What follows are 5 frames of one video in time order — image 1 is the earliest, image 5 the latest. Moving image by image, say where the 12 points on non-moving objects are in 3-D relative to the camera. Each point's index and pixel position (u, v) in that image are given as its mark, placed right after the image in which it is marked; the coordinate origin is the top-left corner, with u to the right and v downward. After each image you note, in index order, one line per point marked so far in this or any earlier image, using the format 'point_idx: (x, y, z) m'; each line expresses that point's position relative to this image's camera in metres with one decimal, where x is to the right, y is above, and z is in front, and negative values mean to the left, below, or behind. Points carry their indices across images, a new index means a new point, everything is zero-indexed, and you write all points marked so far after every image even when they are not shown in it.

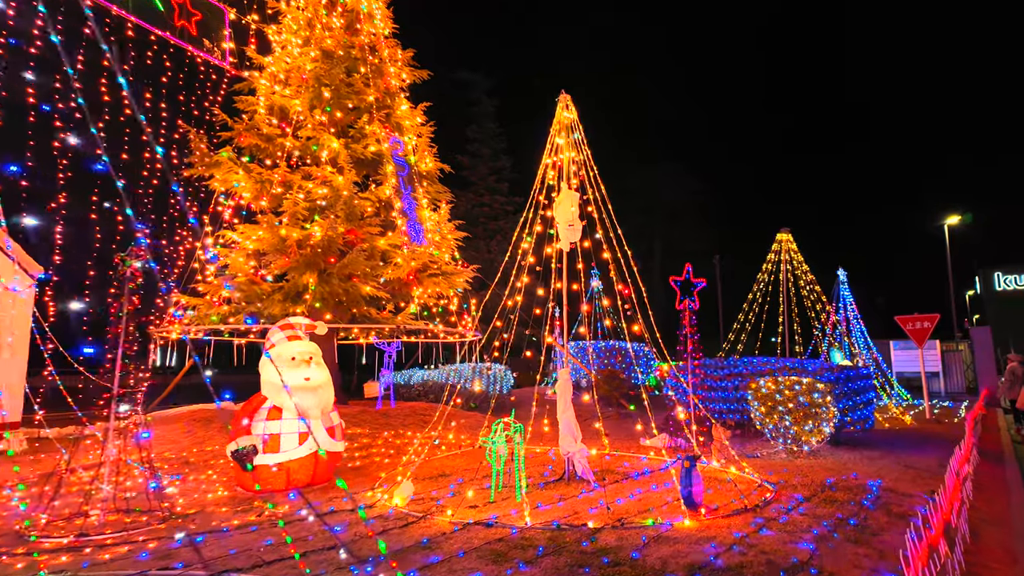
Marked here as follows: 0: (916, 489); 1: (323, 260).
0: (+4.5, -2.3, +6.7) m
1: (-3.4, +0.5, +10.7) m
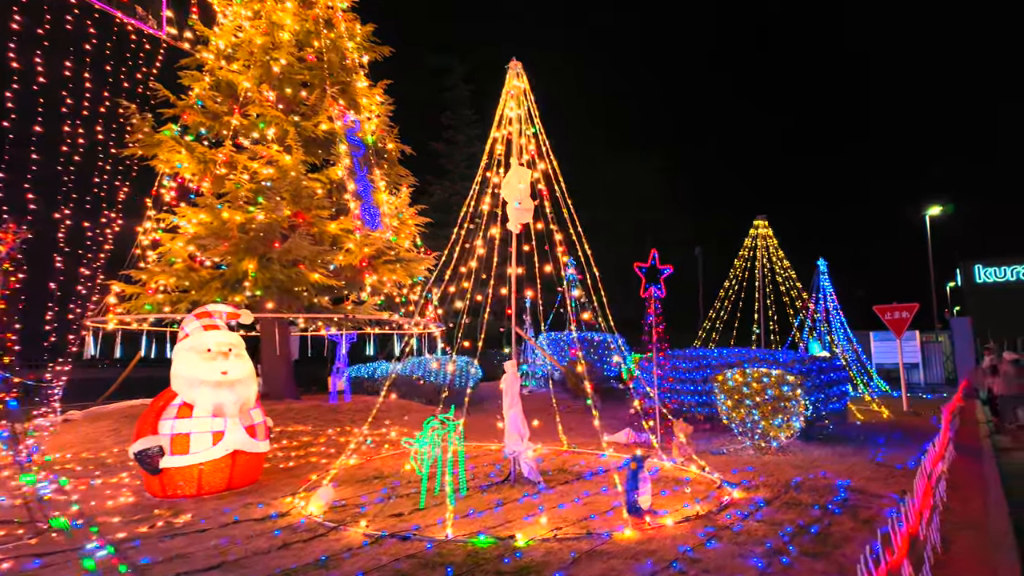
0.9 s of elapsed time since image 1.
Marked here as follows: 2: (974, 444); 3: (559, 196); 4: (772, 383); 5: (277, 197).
0: (+3.9, -2.1, +6.2) m
1: (-4.2, +0.7, +10.0) m
2: (+7.8, -2.6, +10.1) m
3: (+0.6, +1.1, +7.2) m
4: (+3.6, -1.3, +8.4) m
5: (-4.1, +1.6, +10.5) m
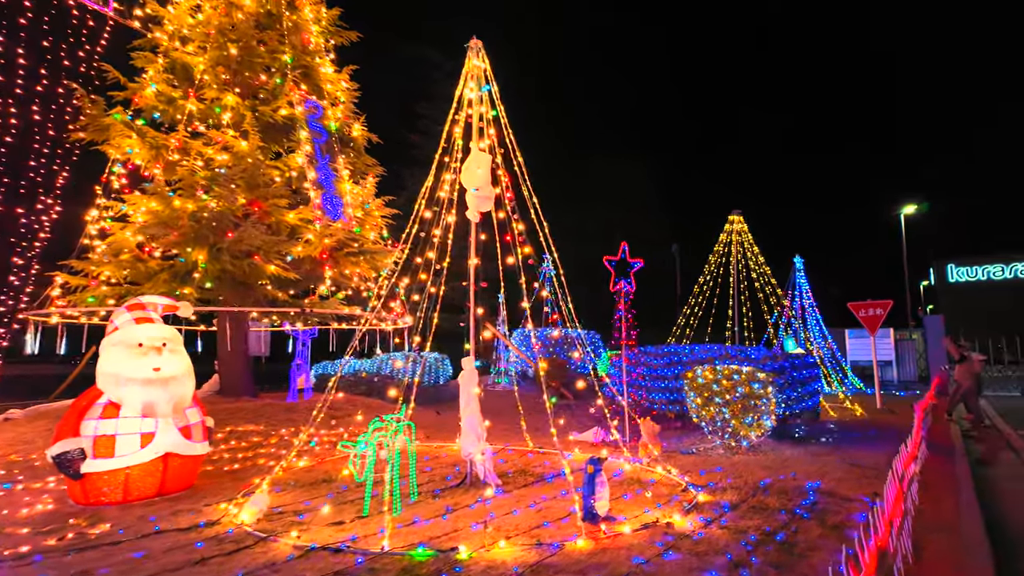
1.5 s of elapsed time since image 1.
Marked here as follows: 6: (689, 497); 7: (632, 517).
0: (+3.4, -2.0, +6.0) m
1: (-4.7, +0.8, +9.5) m
2: (+7.2, -2.6, +10.0) m
3: (+0.1, +1.2, +6.9) m
4: (+3.1, -1.3, +8.1) m
5: (-4.7, +1.7, +10.0) m
6: (+1.7, -2.0, +5.6) m
7: (+1.0, -1.8, +4.8) m
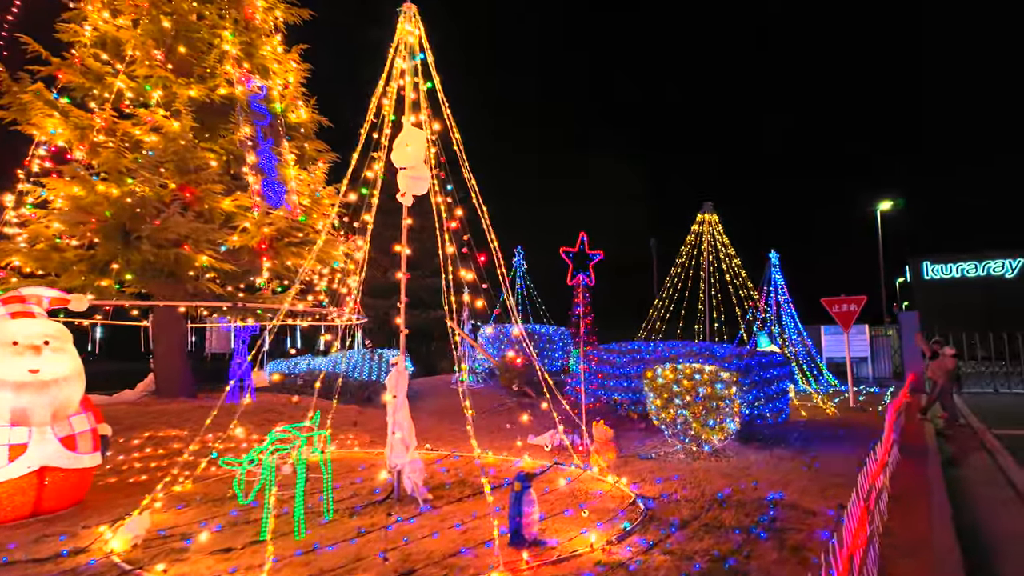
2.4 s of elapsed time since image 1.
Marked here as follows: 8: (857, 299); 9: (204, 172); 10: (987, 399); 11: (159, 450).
0: (+2.8, -2.0, +5.4) m
1: (-5.4, +1.0, +8.7) m
2: (+6.5, -2.5, +9.5) m
3: (-0.5, +1.3, +6.2) m
4: (+2.5, -1.2, +7.6) m
5: (-5.4, +1.8, +9.2) m
6: (+1.0, -1.9, +5.0) m
7: (+0.4, -1.8, +4.2) m
8: (+8.1, -0.3, +14.0) m
9: (-4.8, +1.8, +9.3) m
10: (+13.9, -3.3, +17.5) m
11: (-4.3, -2.0, +7.3) m
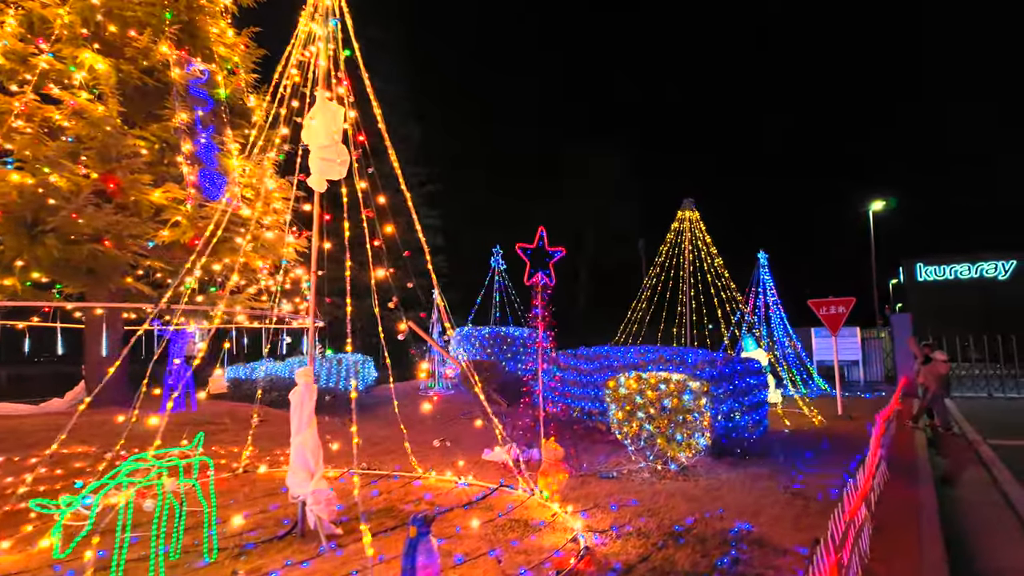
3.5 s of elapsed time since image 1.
0: (+2.2, -2.0, +4.7) m
1: (-6.0, +1.0, +7.9) m
2: (+5.8, -2.5, +8.8) m
3: (-1.2, +1.3, +5.4) m
4: (+1.8, -1.2, +6.8) m
5: (-6.0, +1.8, +8.4) m
6: (+0.4, -1.9, +4.2) m
7: (-0.2, -1.8, +3.4) m
8: (+7.4, -0.3, +13.3) m
9: (-5.4, +1.8, +8.5) m
10: (+13.2, -3.3, +16.8) m
11: (-4.9, -2.0, +6.5) m
